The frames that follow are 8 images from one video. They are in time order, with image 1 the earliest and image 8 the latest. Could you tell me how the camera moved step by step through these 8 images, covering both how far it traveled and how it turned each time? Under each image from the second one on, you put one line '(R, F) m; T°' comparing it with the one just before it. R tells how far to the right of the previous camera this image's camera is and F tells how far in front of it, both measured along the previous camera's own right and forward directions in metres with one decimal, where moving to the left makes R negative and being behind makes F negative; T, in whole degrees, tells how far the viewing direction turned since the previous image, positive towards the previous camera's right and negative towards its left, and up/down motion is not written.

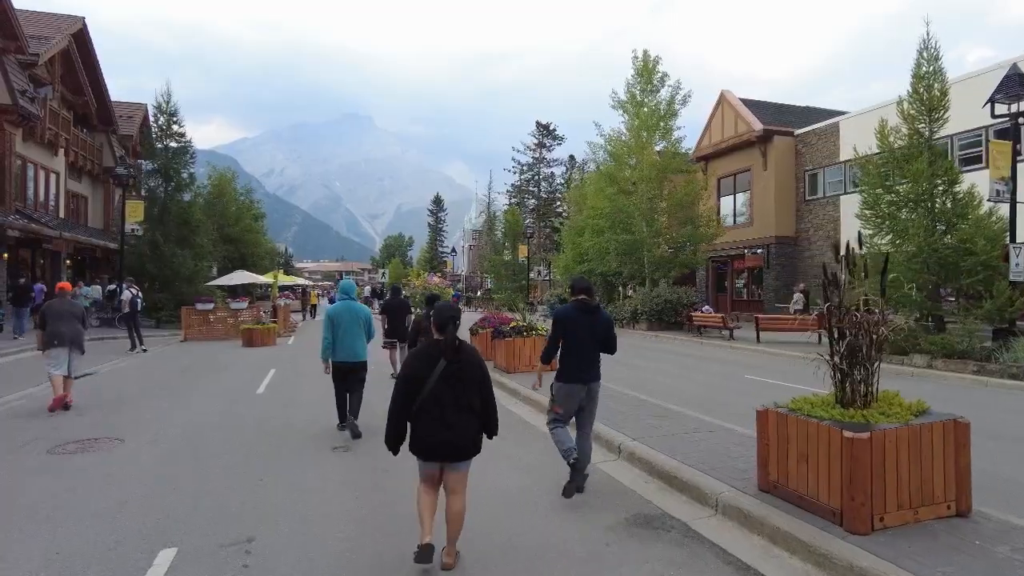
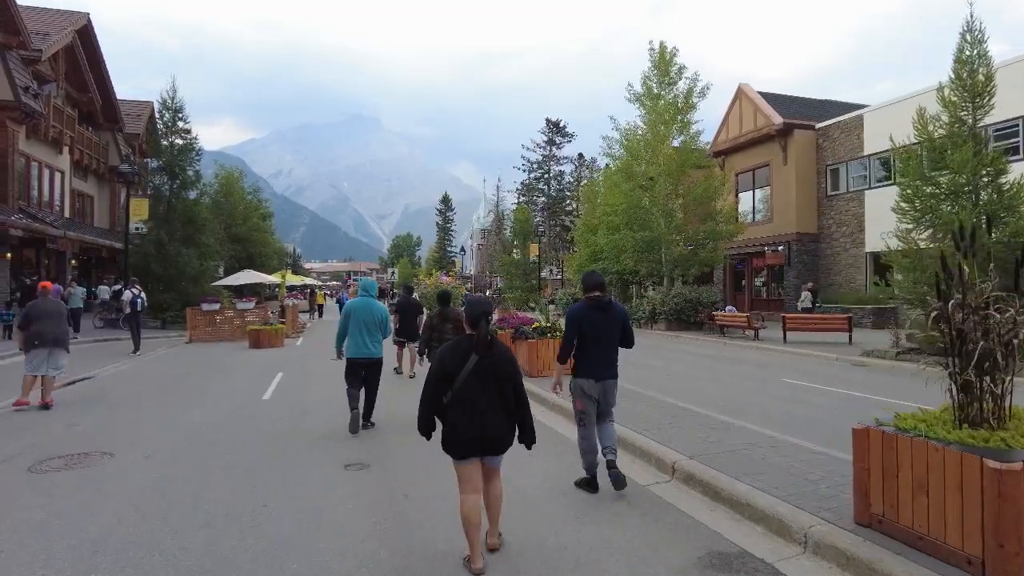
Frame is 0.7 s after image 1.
(-0.2, +0.7) m; -1°
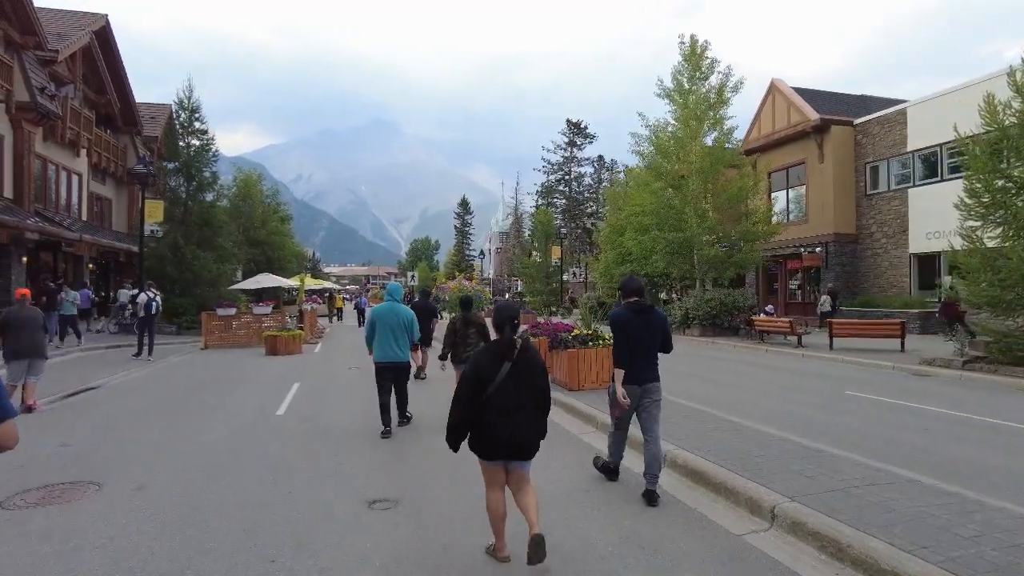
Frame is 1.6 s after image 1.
(-0.3, +0.9) m; -2°
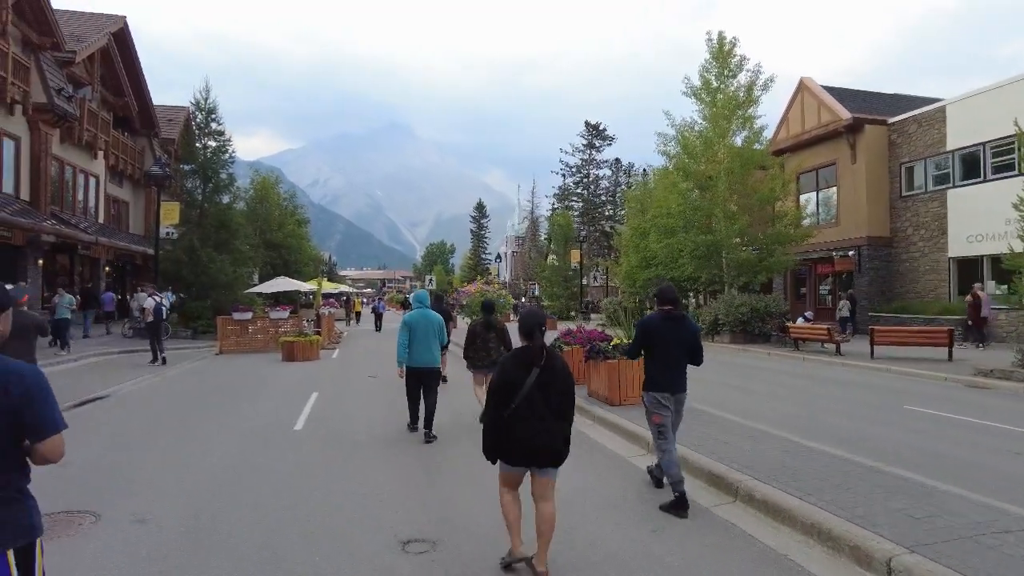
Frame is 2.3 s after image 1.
(-0.3, +0.6) m; -1°
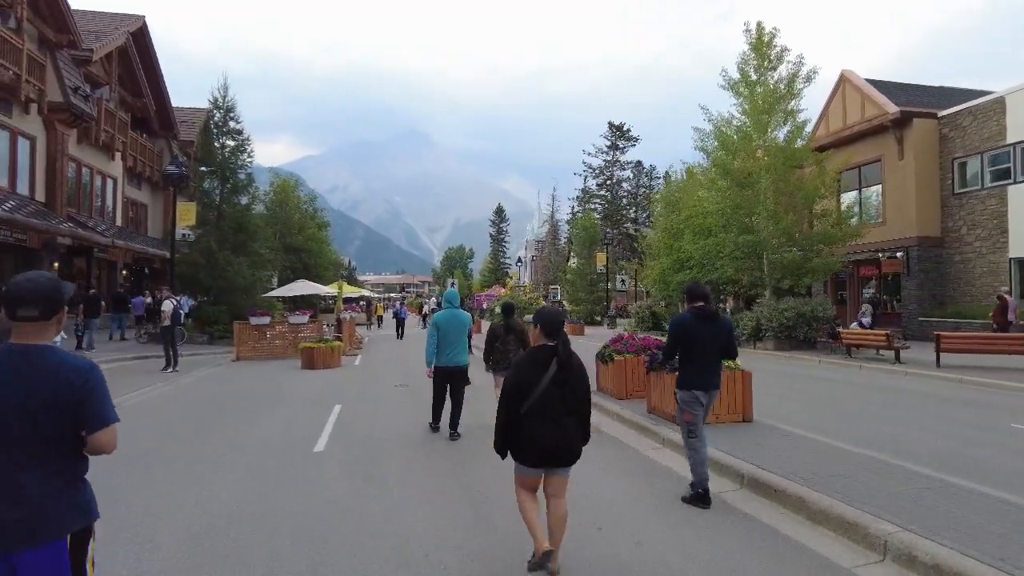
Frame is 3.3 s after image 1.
(-0.4, +1.0) m; -2°
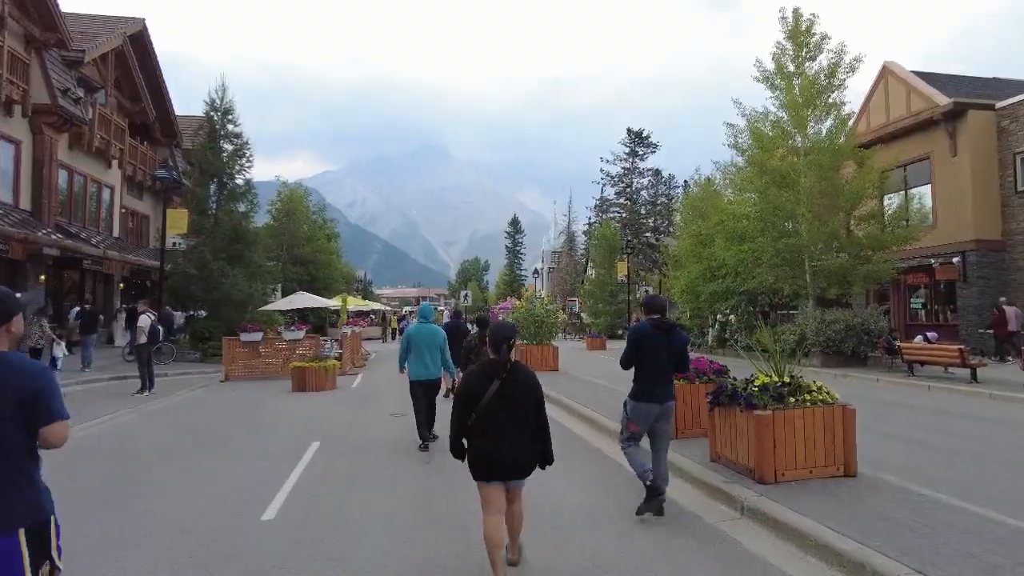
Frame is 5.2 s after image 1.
(0.0, +1.7) m; -1°
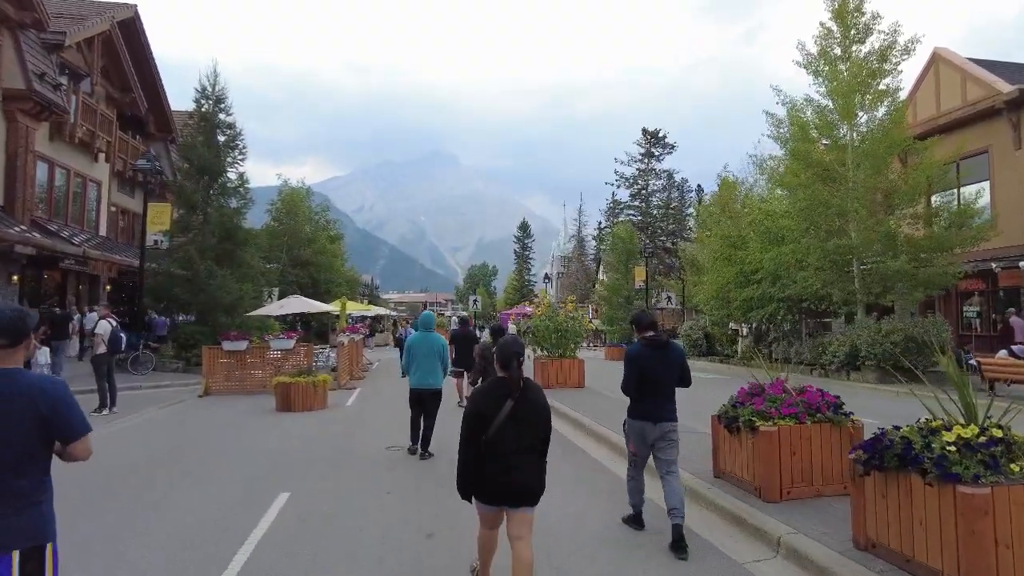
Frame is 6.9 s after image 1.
(-0.2, +1.9) m; -1°
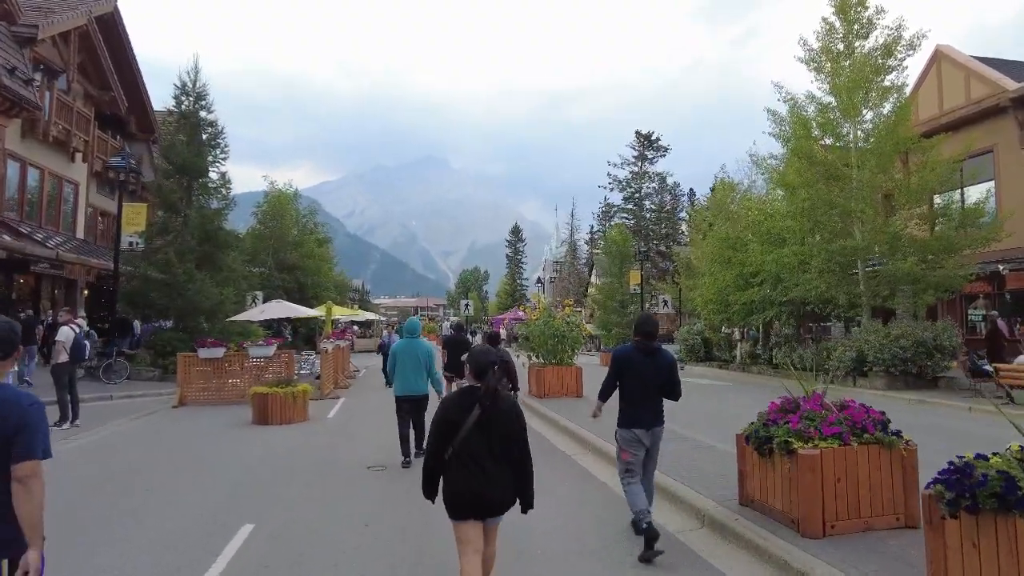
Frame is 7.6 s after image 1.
(0.0, +0.7) m; +1°
